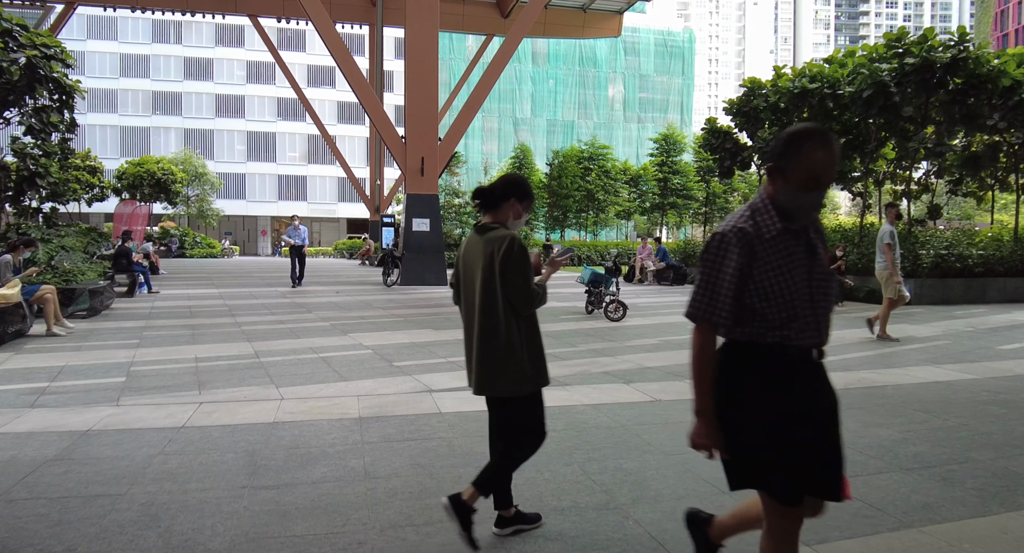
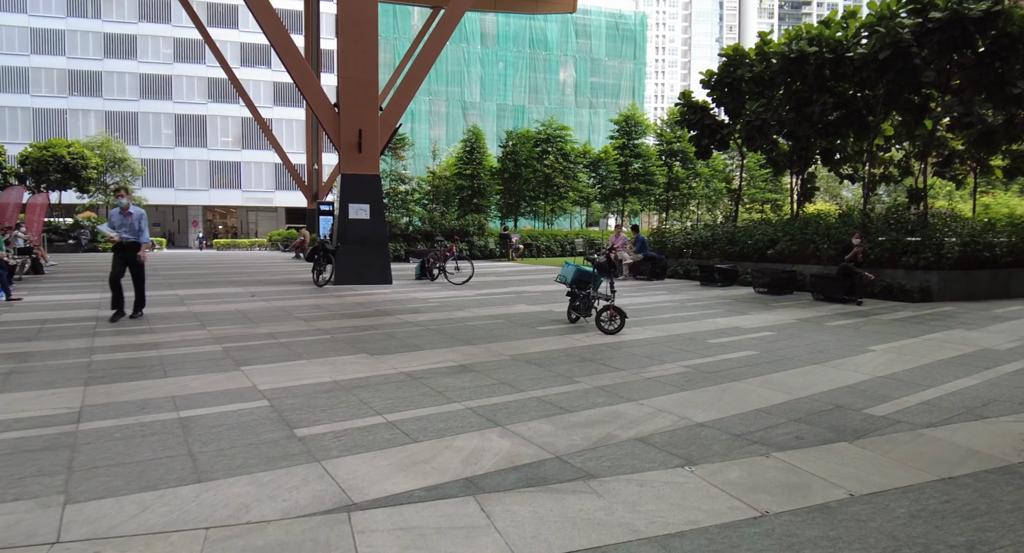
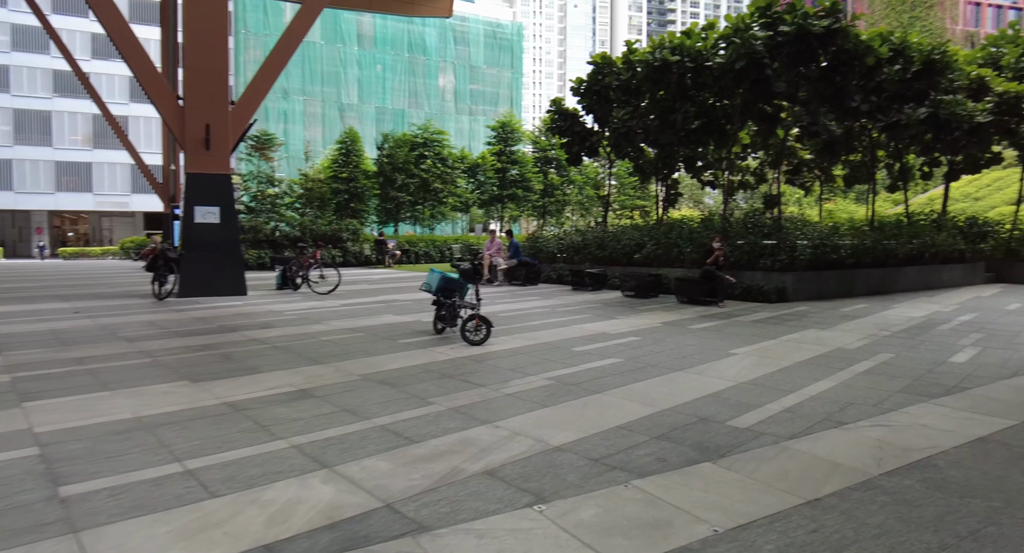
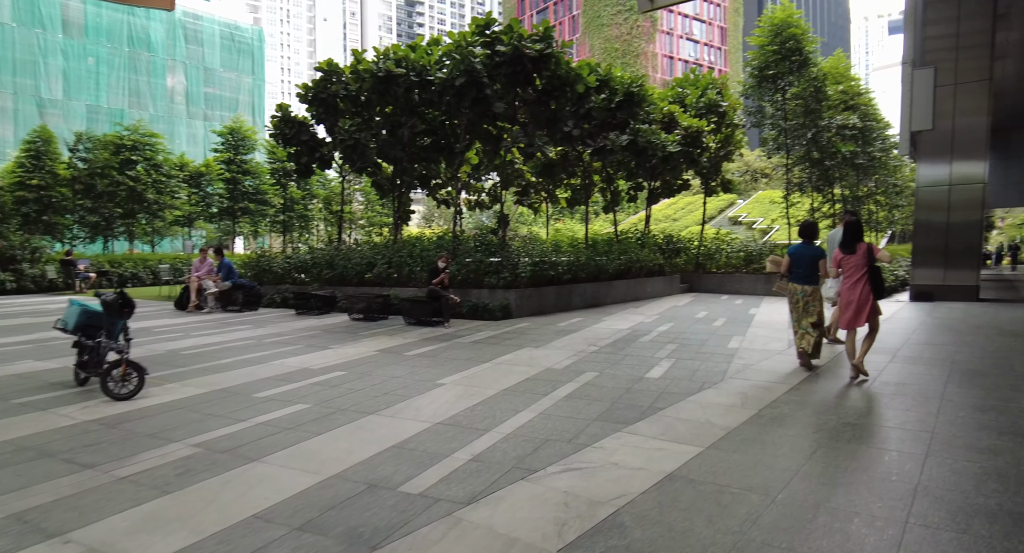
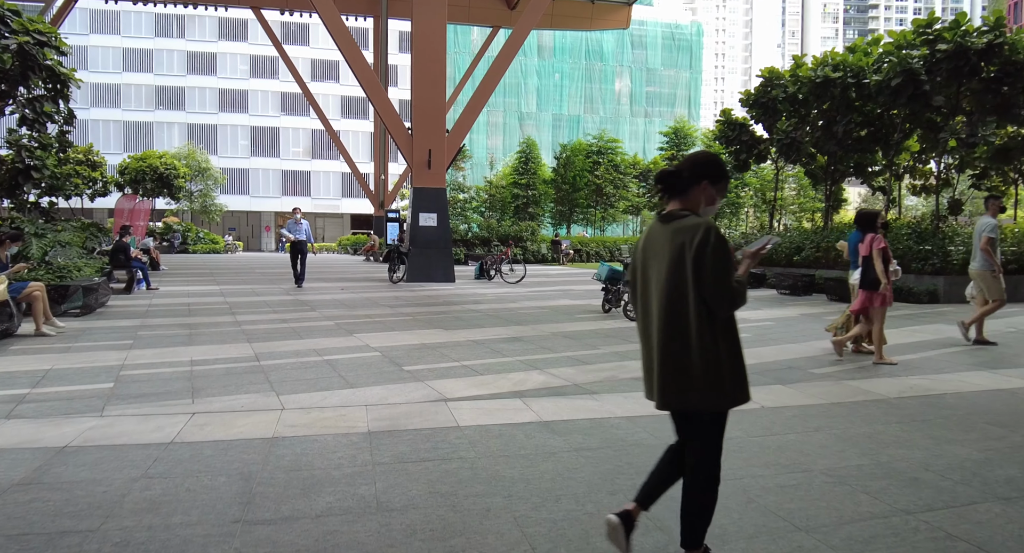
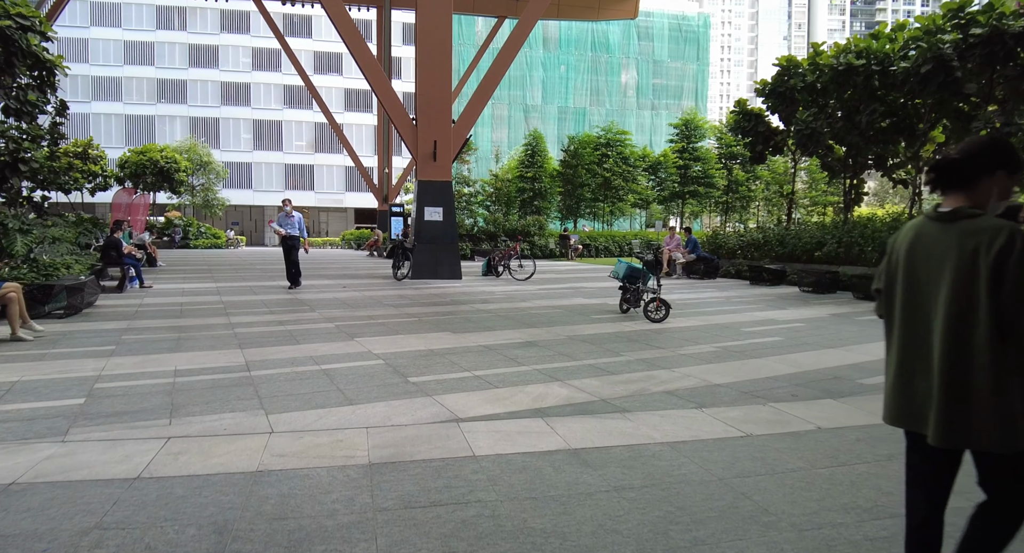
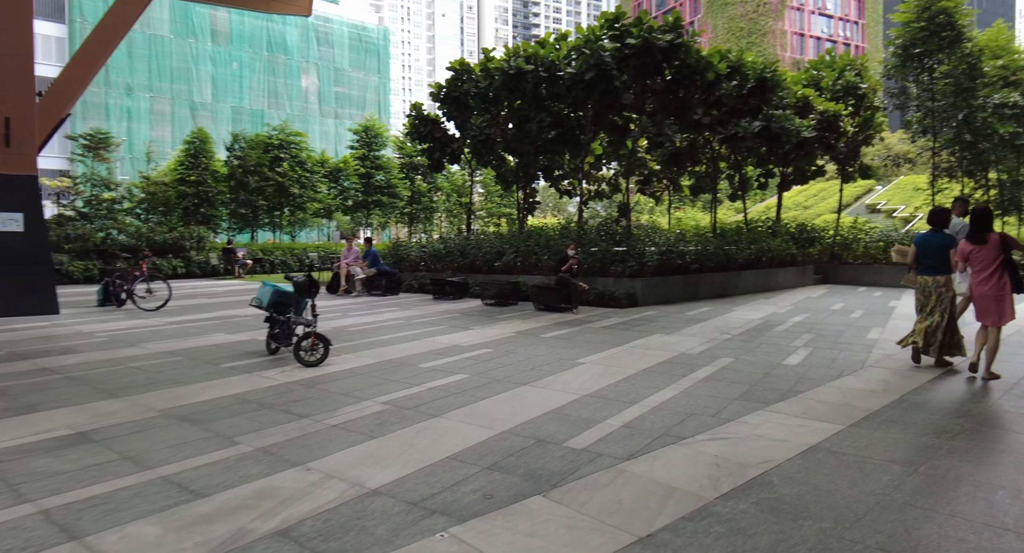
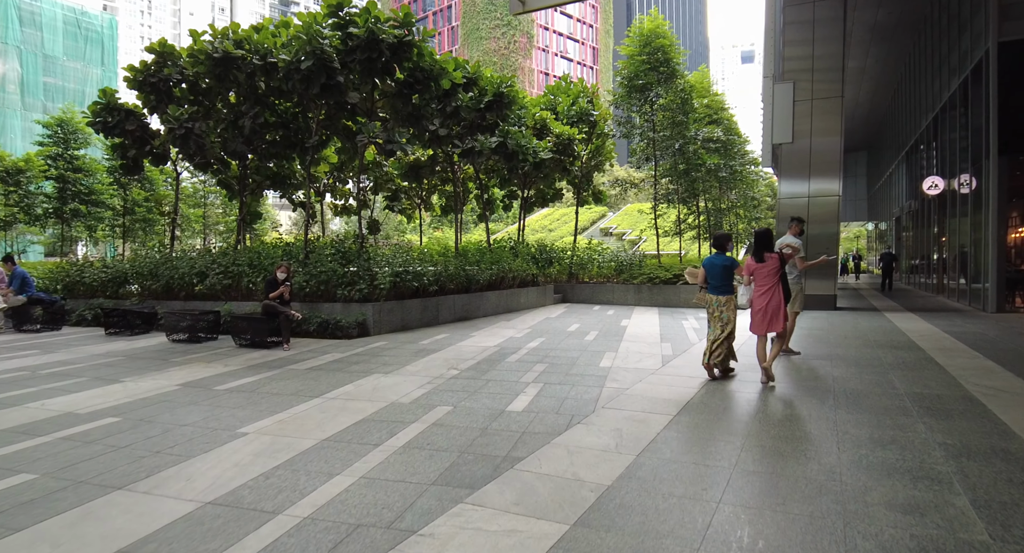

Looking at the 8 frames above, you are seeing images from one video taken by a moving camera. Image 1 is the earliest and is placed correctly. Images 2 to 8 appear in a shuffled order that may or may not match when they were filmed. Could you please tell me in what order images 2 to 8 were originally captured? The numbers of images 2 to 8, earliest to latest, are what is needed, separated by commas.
5, 6, 2, 3, 7, 4, 8
